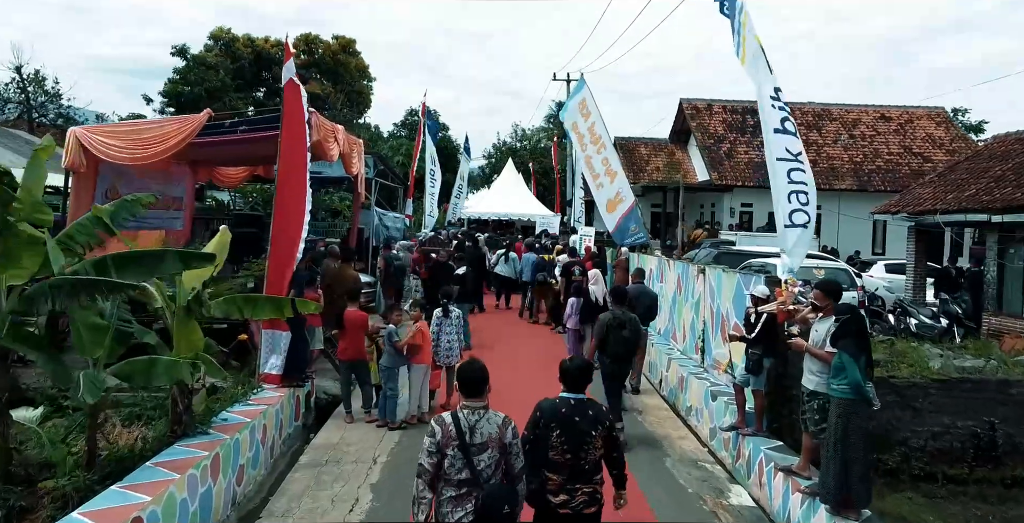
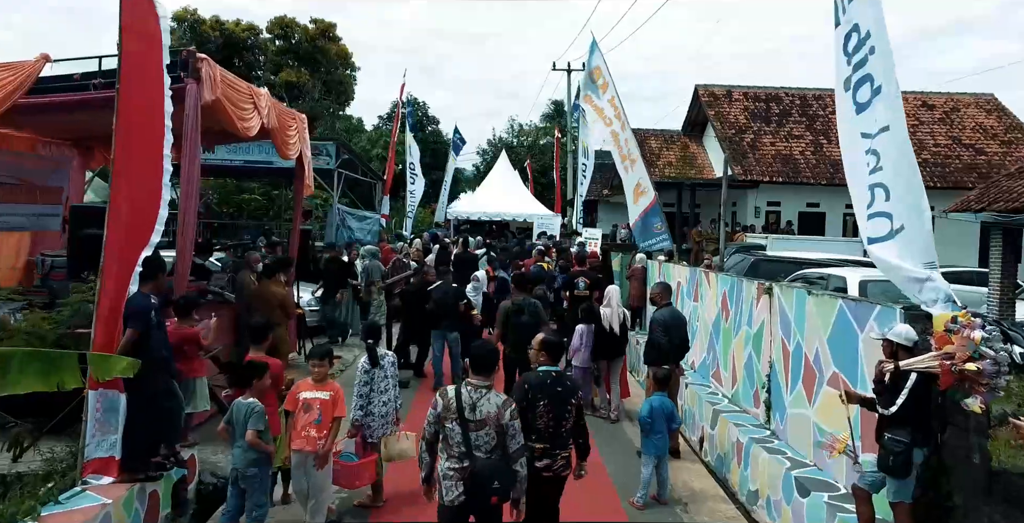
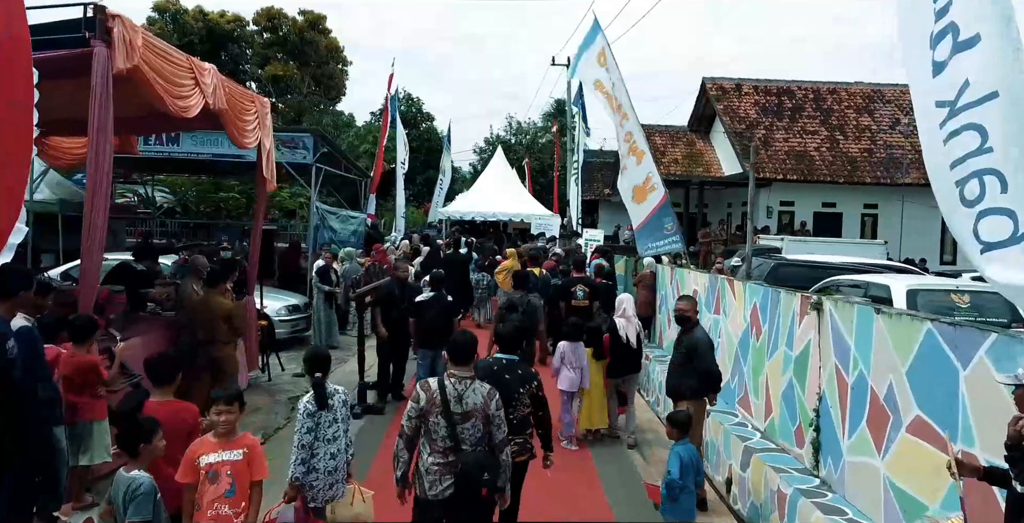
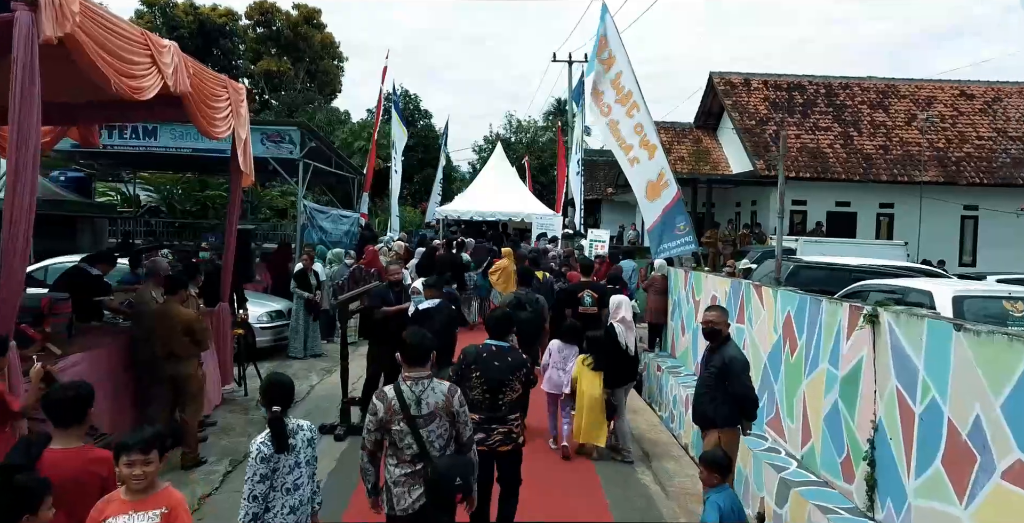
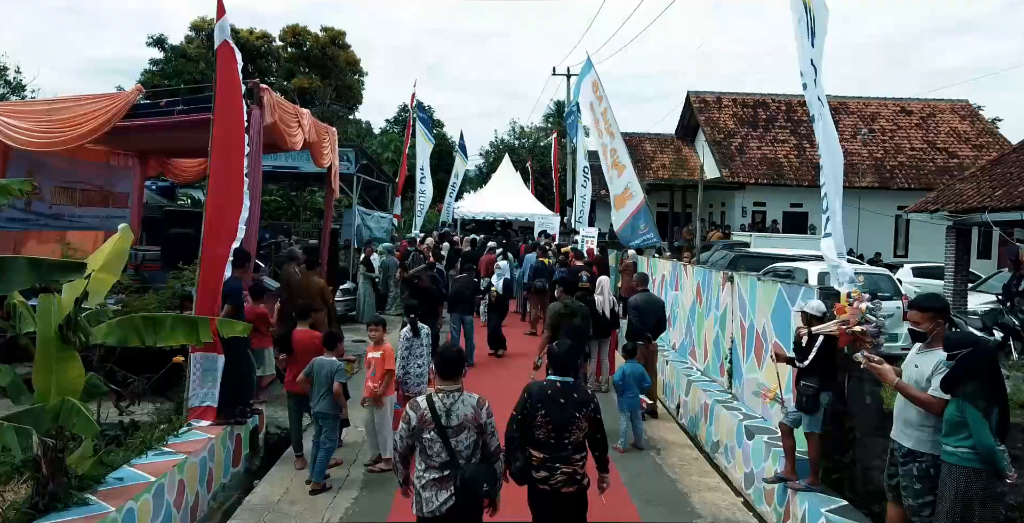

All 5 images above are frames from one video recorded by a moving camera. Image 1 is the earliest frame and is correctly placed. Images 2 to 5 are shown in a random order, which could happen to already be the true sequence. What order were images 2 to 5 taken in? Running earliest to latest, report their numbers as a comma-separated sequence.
5, 2, 3, 4
